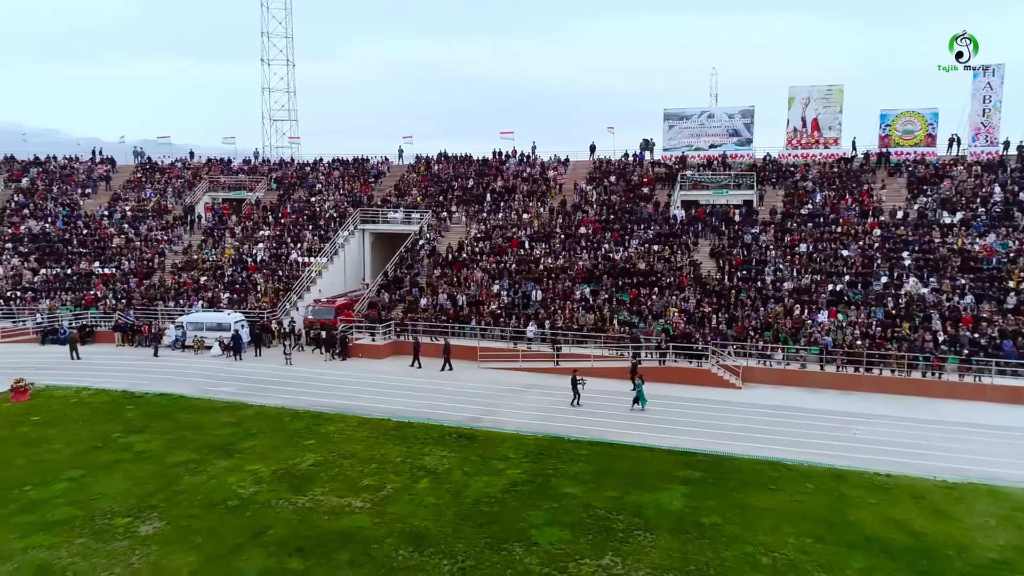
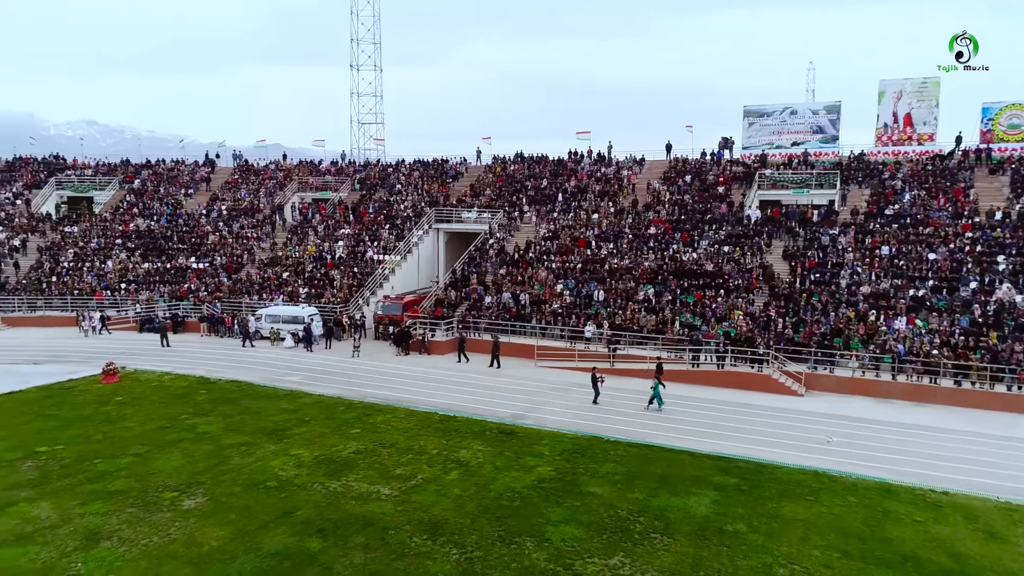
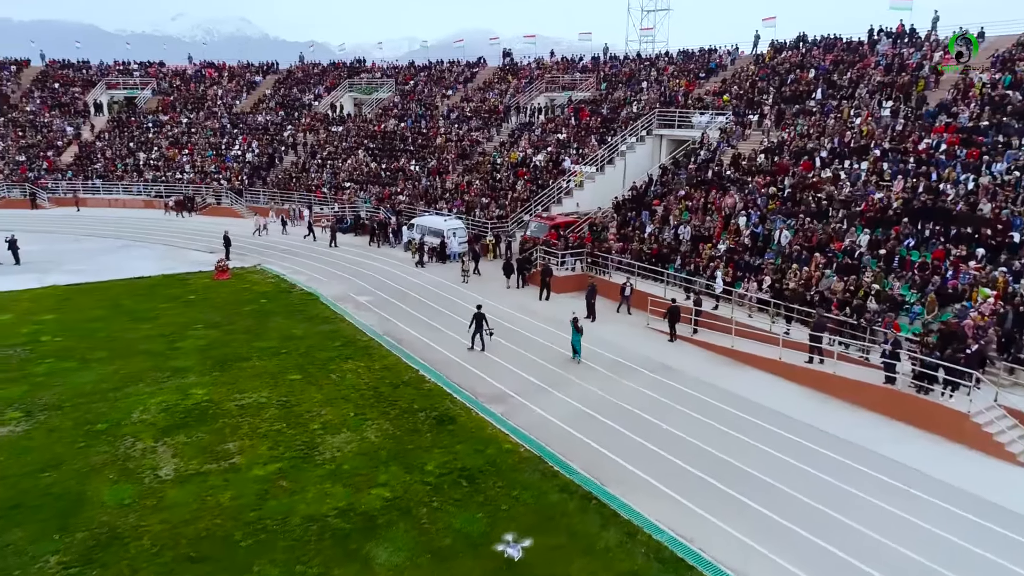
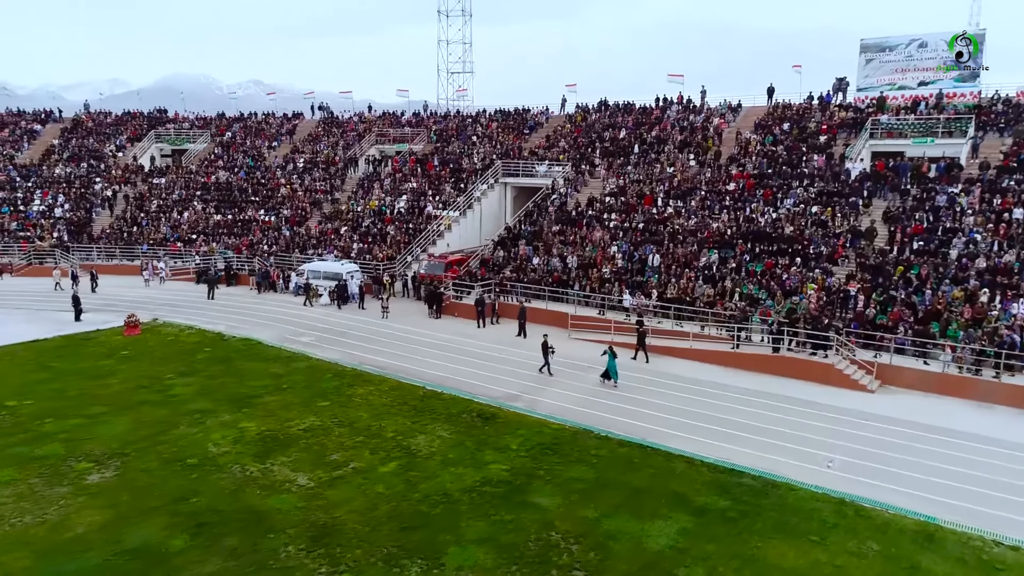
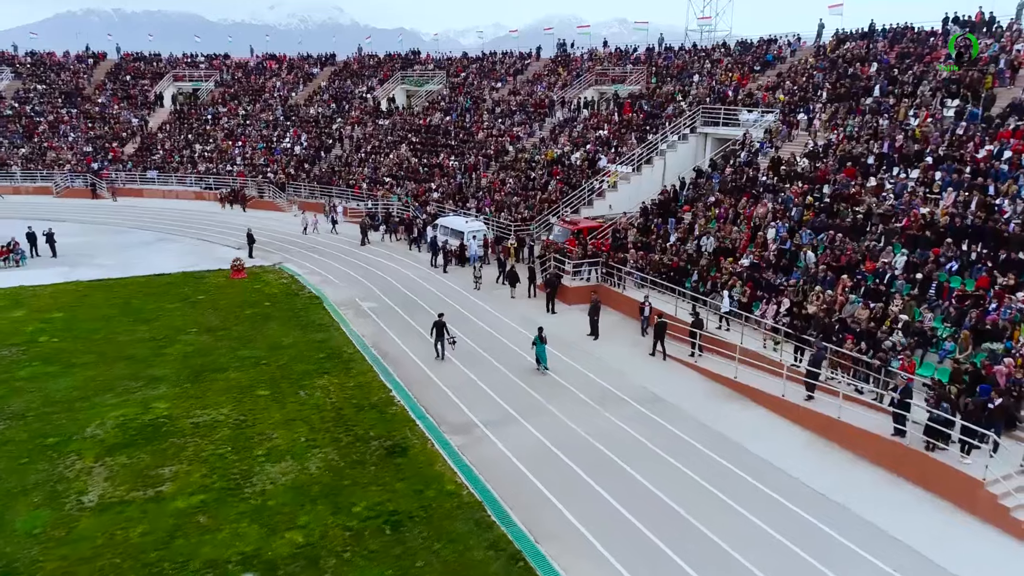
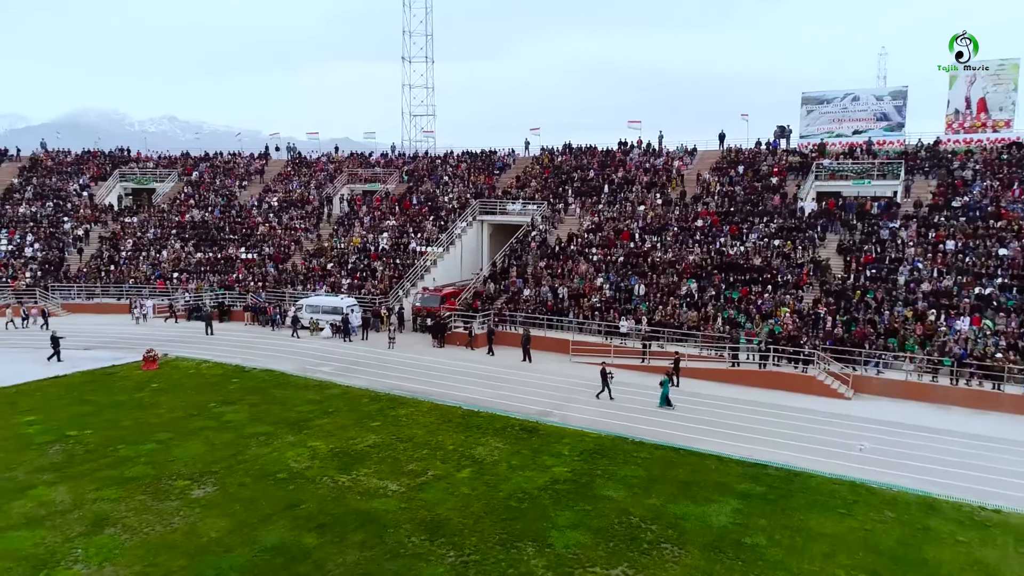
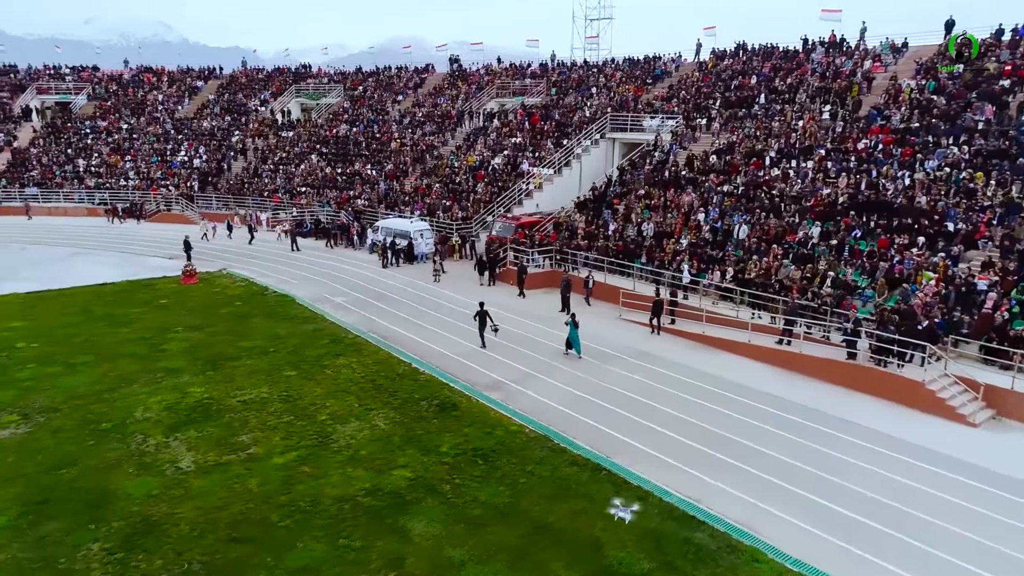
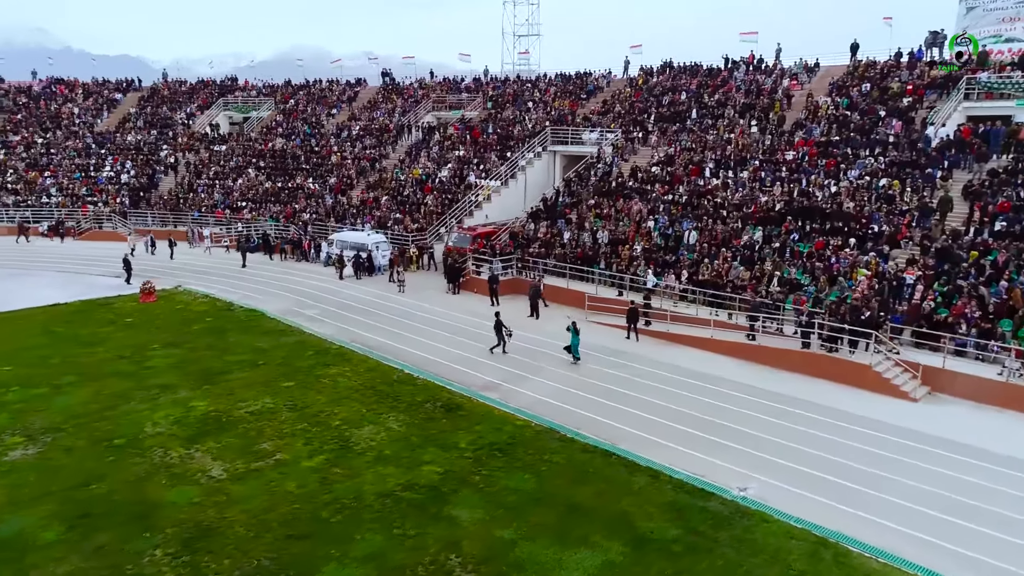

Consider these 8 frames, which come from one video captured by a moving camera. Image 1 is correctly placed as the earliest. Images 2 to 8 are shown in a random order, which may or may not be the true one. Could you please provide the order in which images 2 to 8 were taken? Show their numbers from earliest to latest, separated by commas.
2, 6, 4, 8, 7, 3, 5
